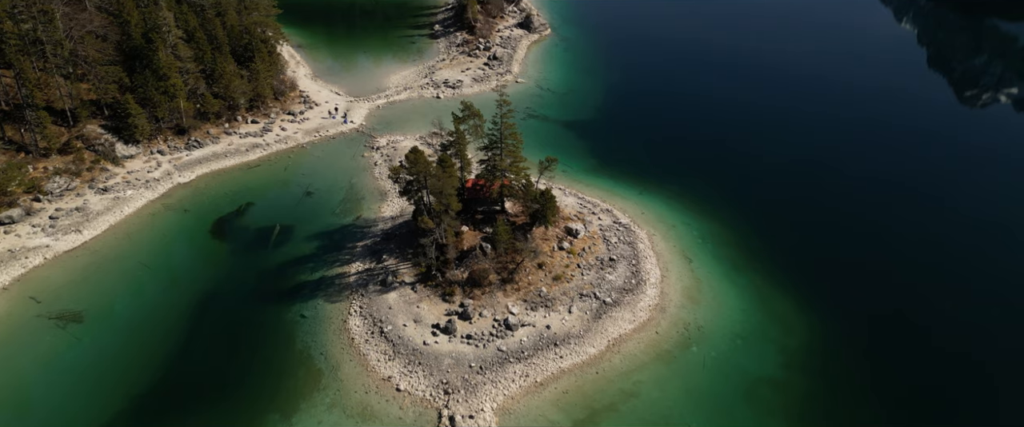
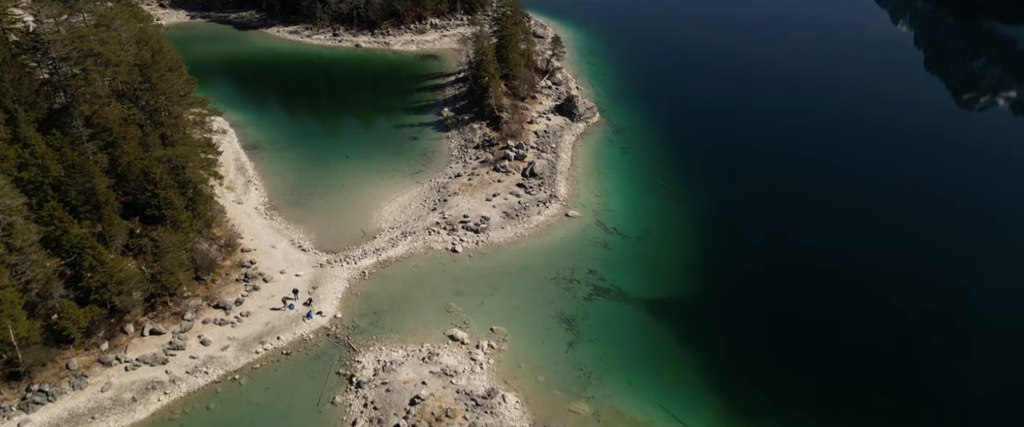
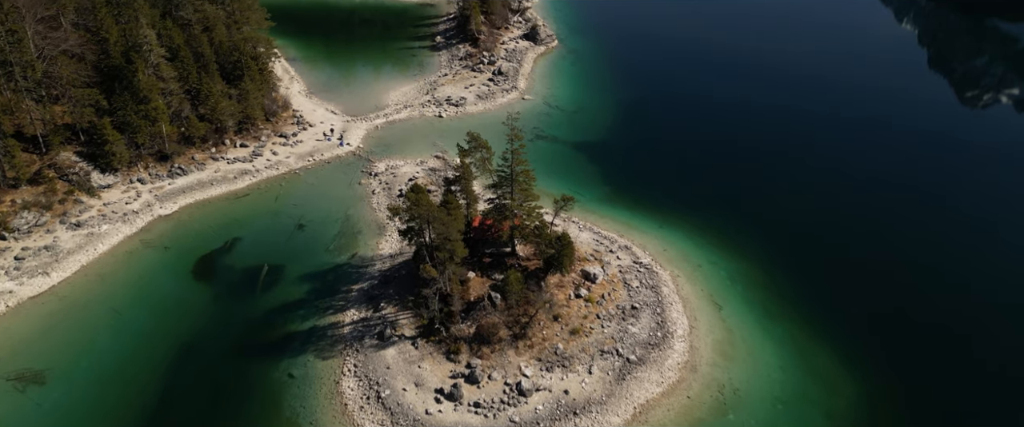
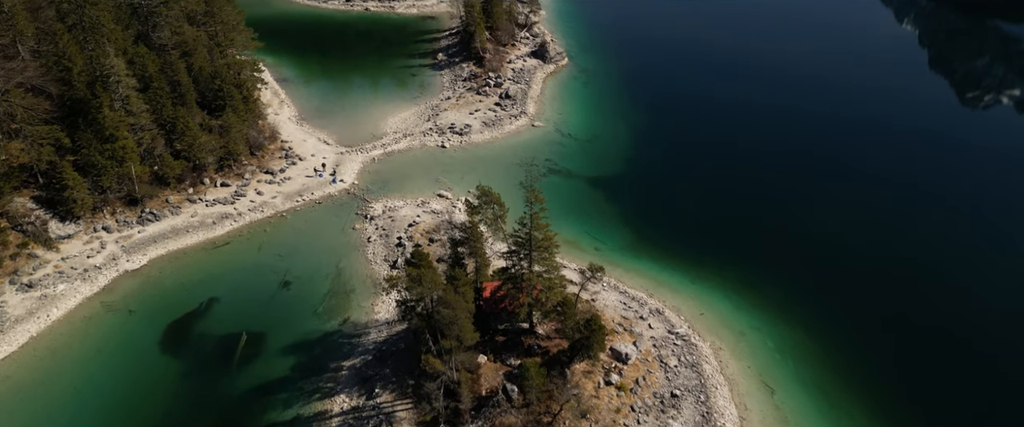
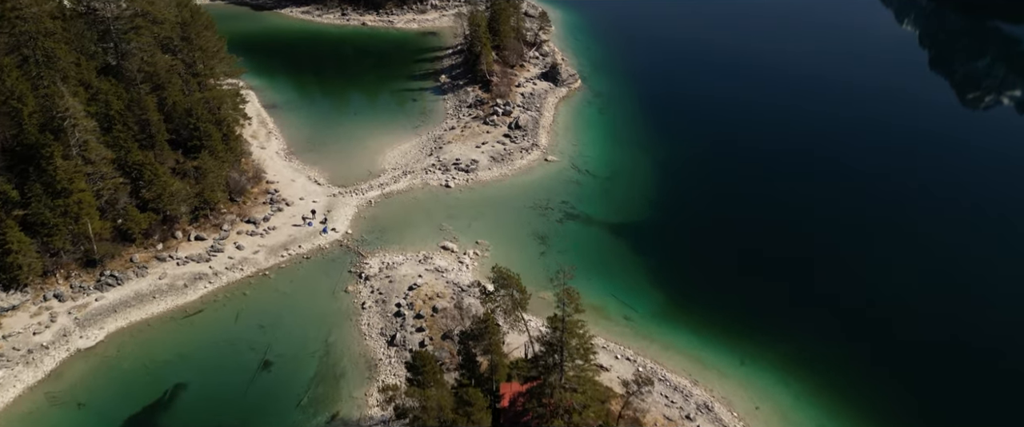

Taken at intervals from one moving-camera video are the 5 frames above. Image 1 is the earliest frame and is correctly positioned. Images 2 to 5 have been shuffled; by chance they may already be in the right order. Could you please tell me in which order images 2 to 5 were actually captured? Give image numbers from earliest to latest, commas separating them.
3, 4, 5, 2
